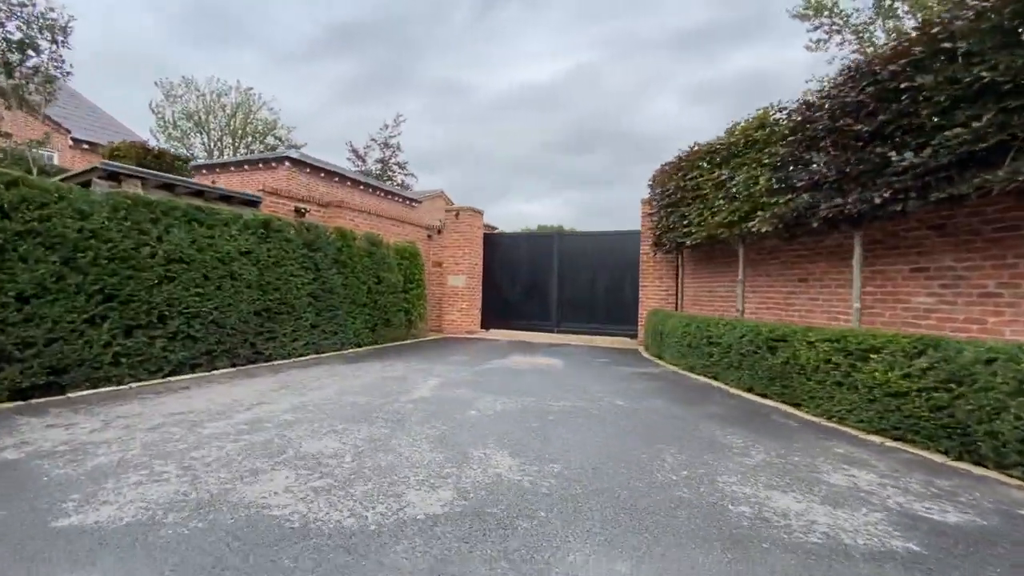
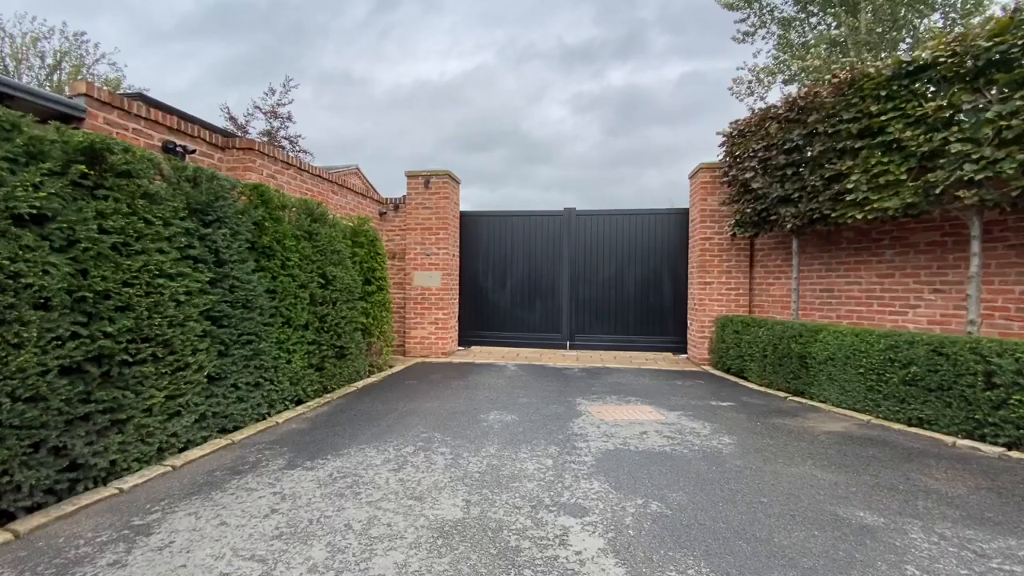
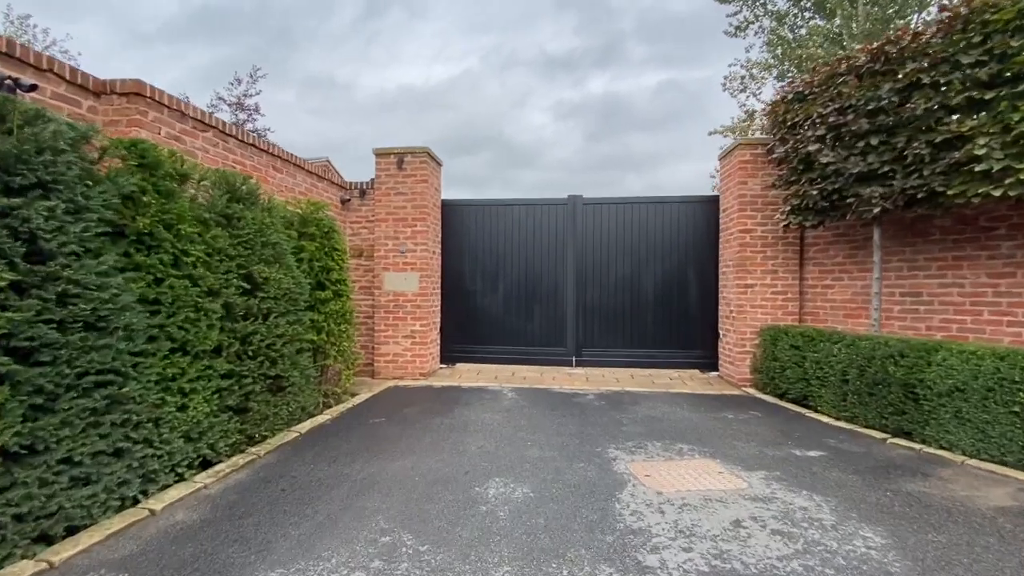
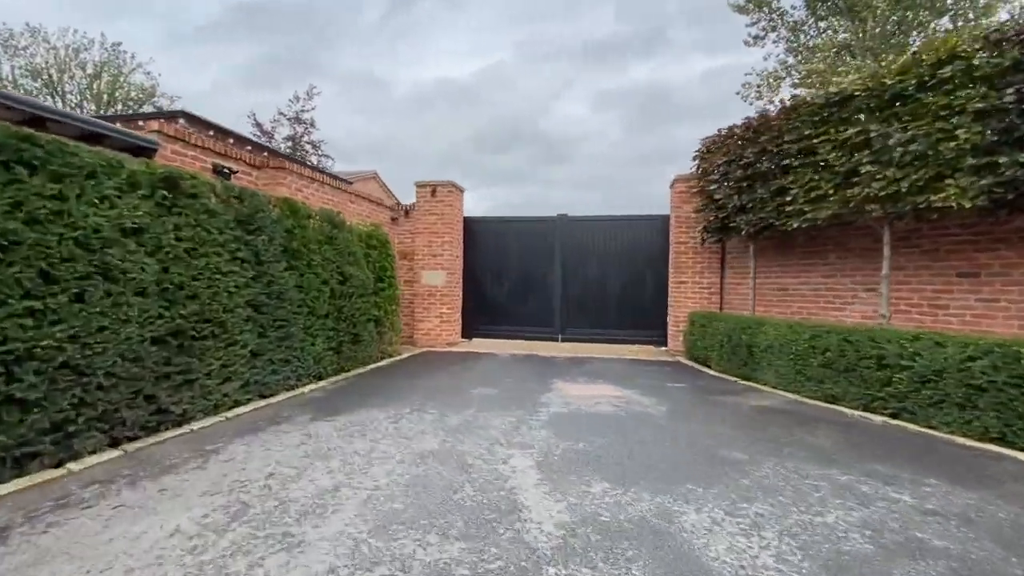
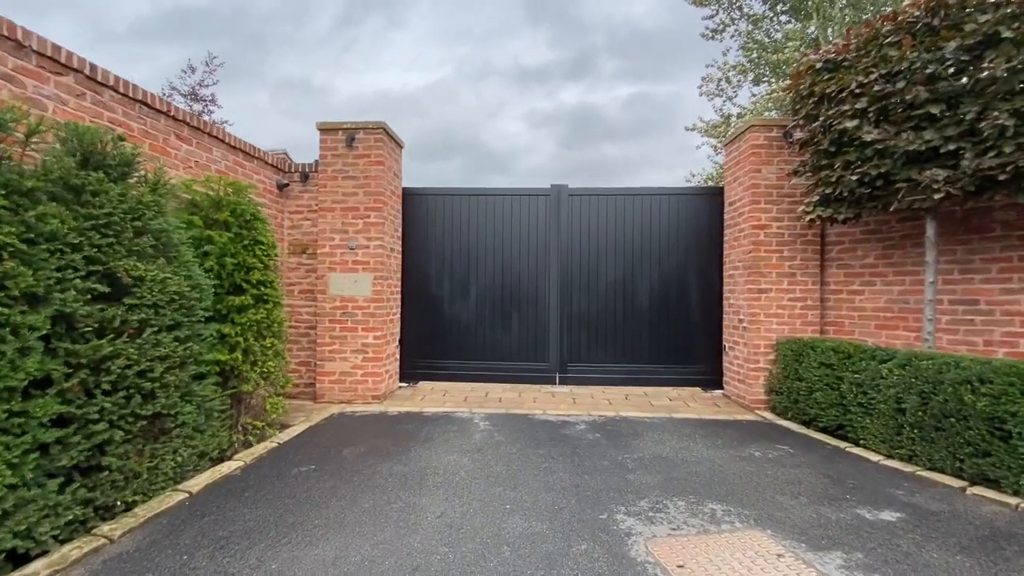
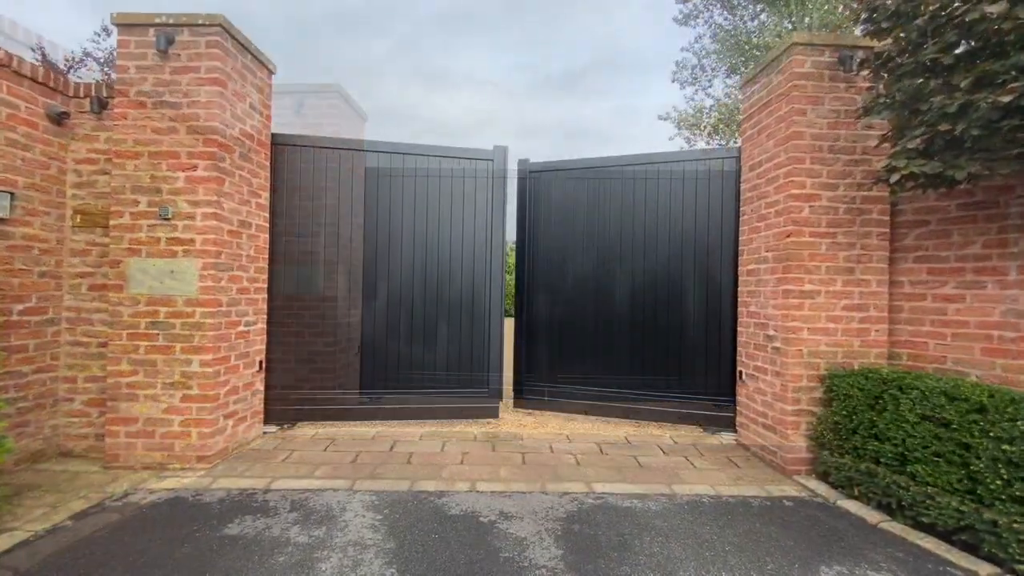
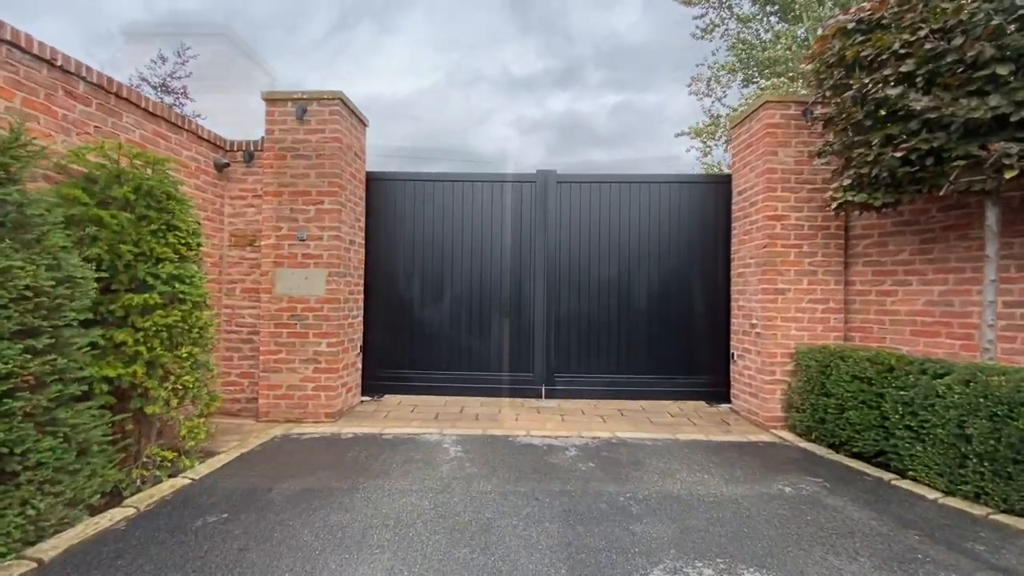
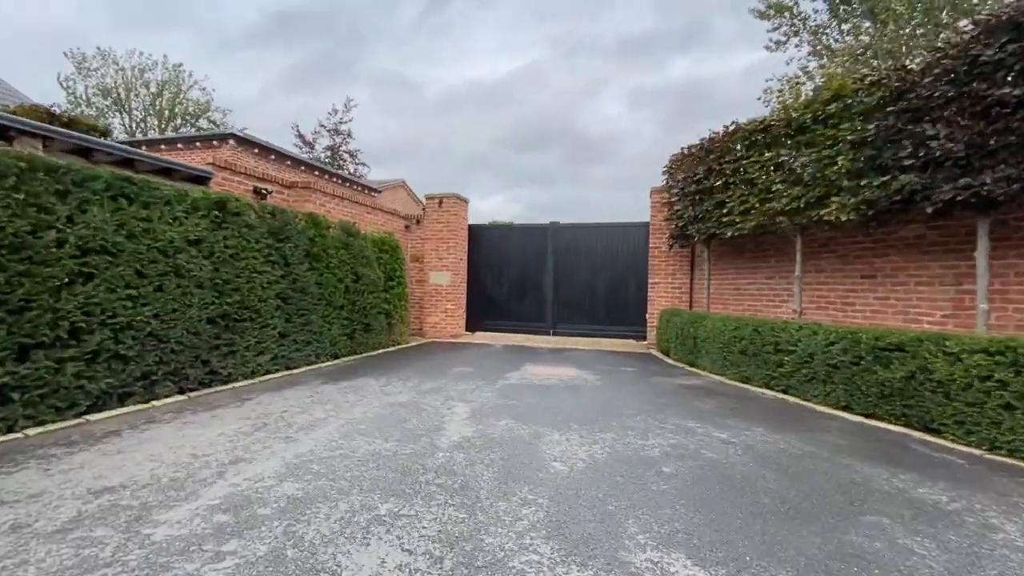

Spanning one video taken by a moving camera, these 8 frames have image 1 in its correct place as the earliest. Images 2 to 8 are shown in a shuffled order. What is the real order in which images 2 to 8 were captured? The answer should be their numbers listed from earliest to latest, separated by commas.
8, 4, 2, 3, 5, 7, 6
